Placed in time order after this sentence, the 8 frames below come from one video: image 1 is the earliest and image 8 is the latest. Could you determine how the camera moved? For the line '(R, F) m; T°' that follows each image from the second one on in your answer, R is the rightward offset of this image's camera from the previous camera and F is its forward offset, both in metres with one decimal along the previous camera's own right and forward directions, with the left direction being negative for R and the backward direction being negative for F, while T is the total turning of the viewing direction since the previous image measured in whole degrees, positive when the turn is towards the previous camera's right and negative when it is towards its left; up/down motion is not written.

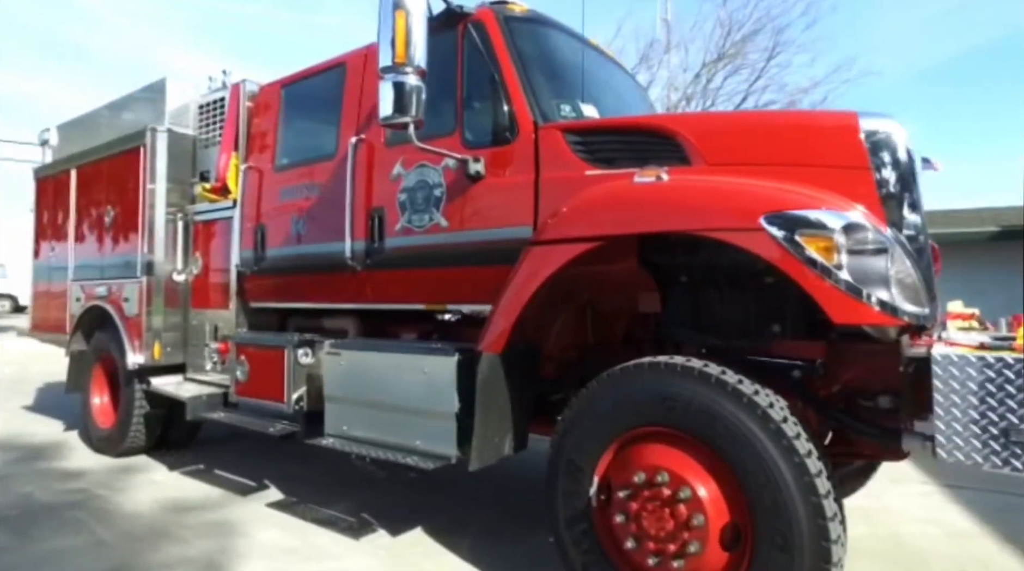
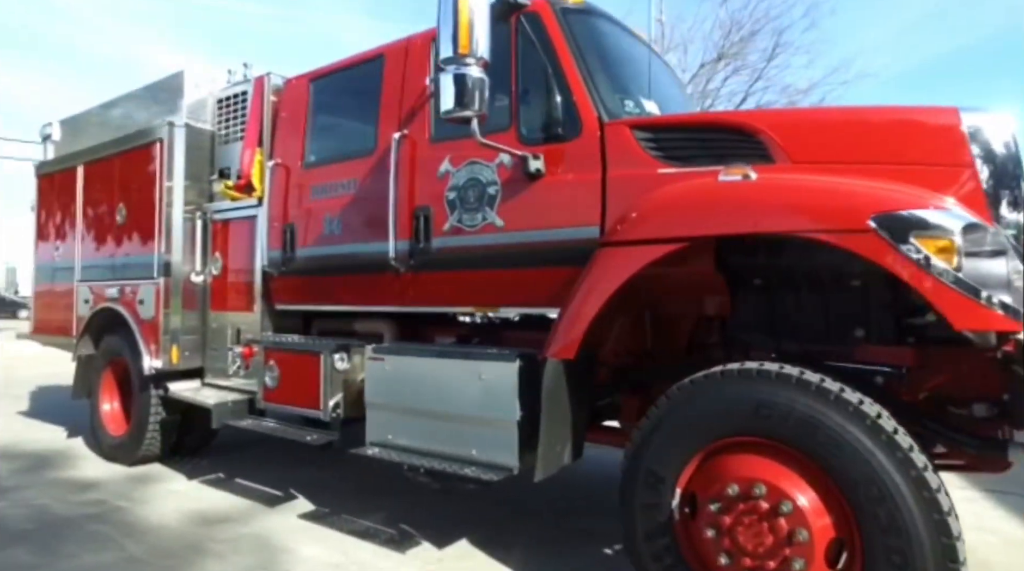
(-0.4, +0.1) m; +2°
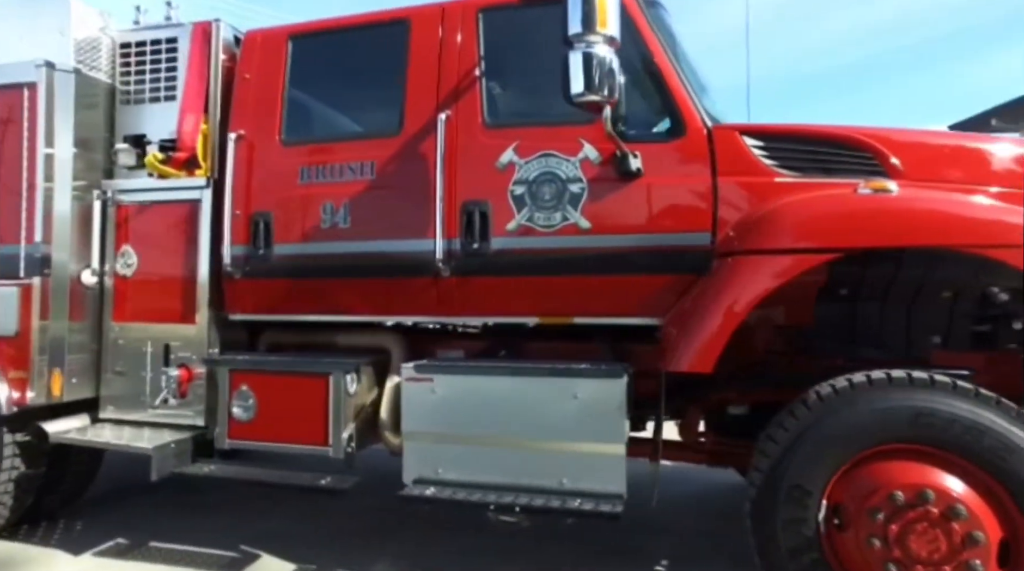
(-1.3, +0.6) m; +20°
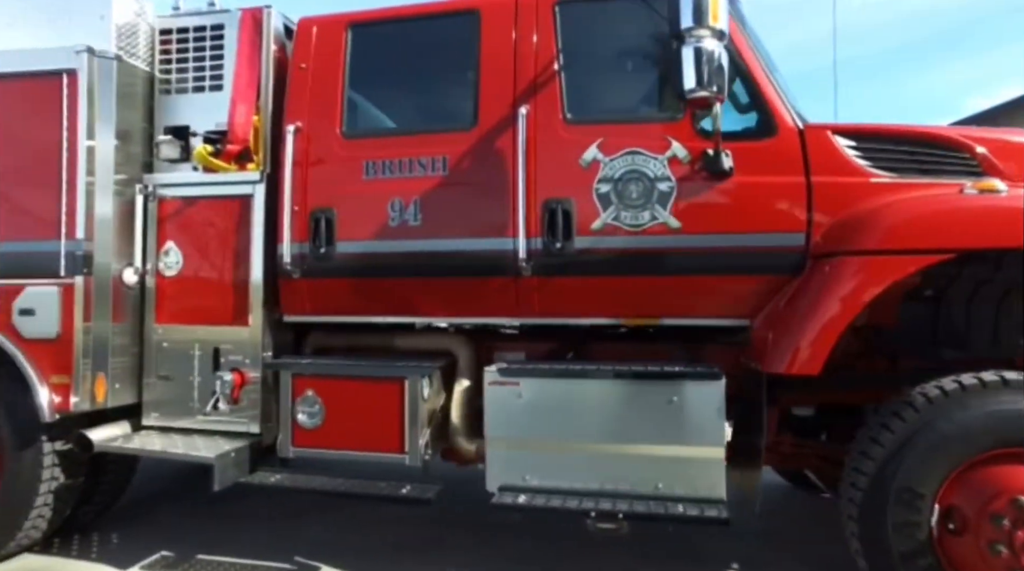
(-0.5, +0.1) m; +3°
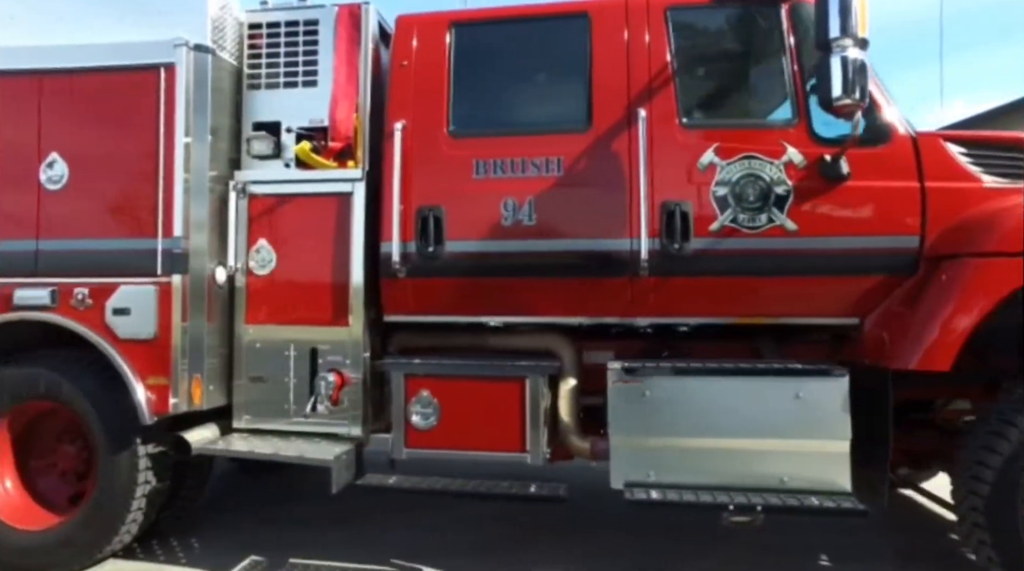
(-0.7, 0.0) m; +3°
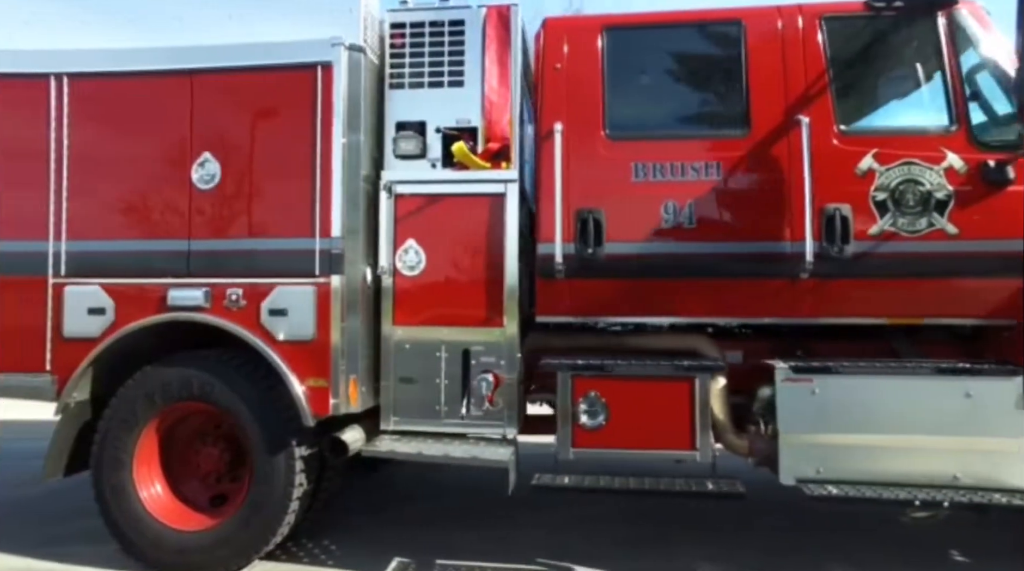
(-0.8, 0.0) m; +2°
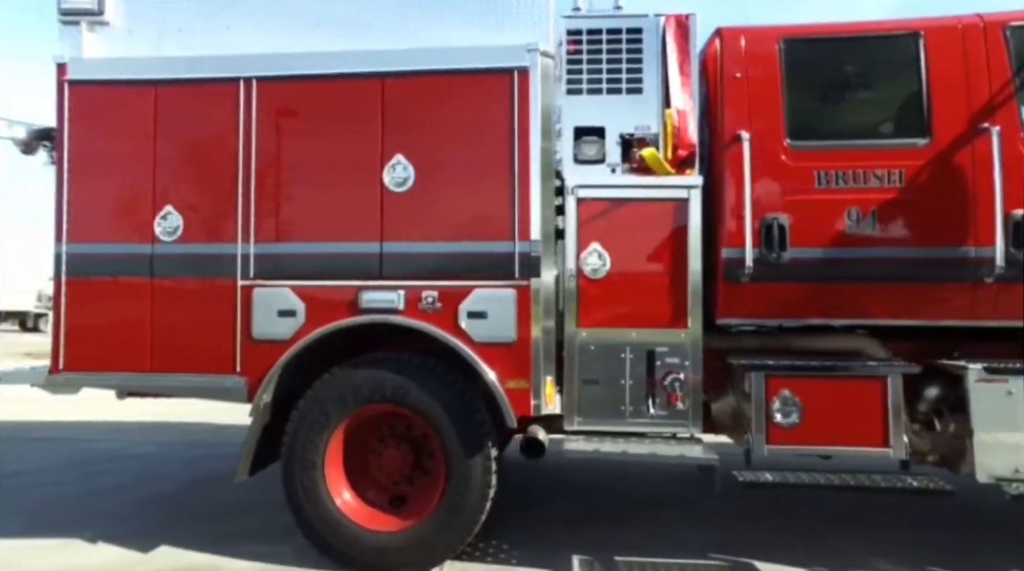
(-1.0, -0.1) m; +1°
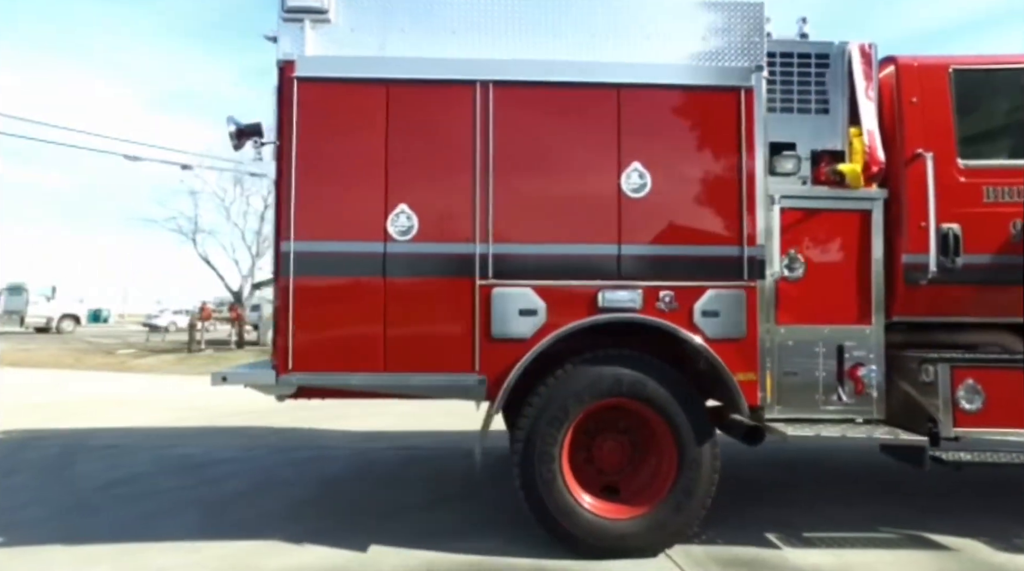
(-1.6, -0.1) m; +7°
